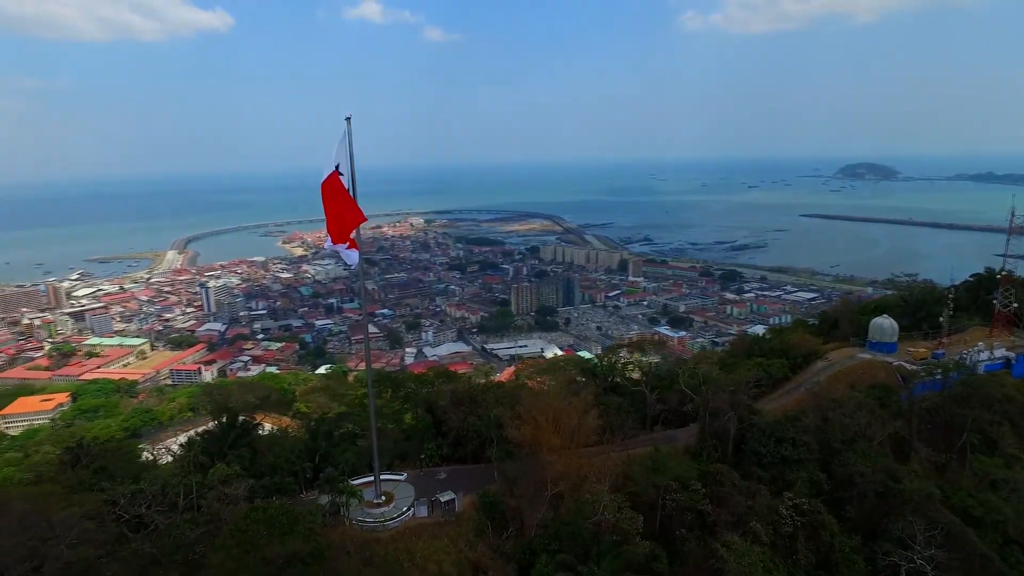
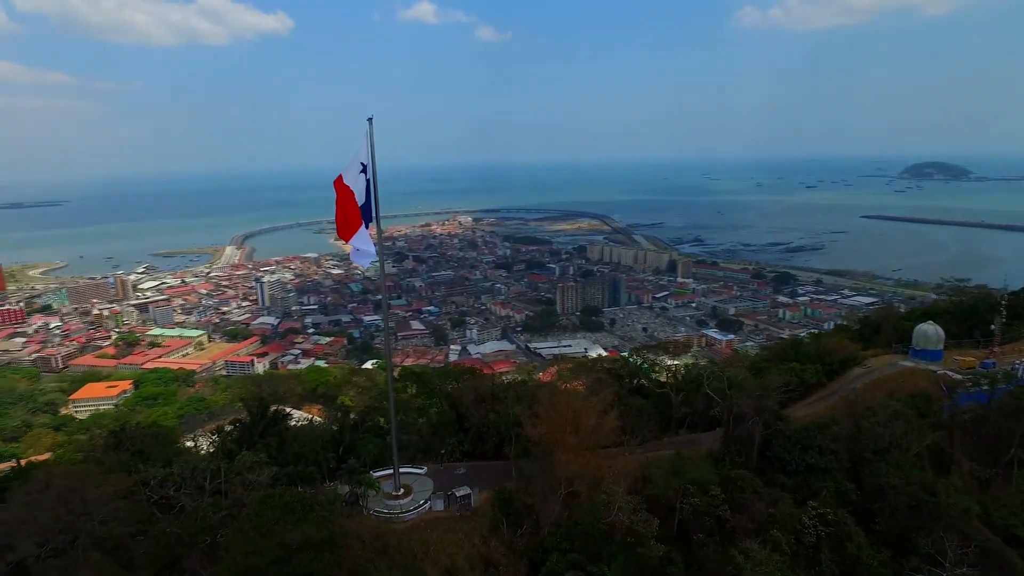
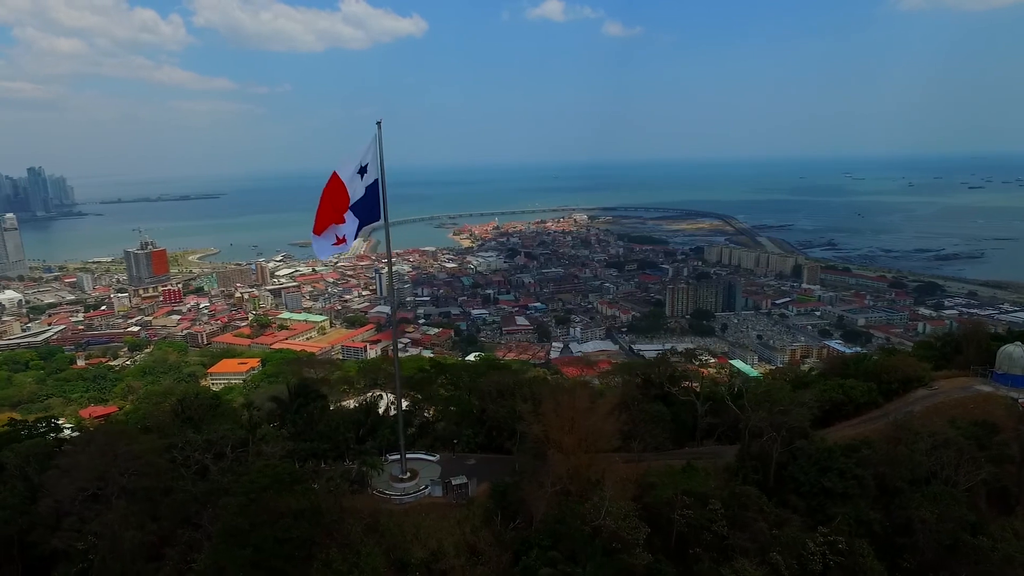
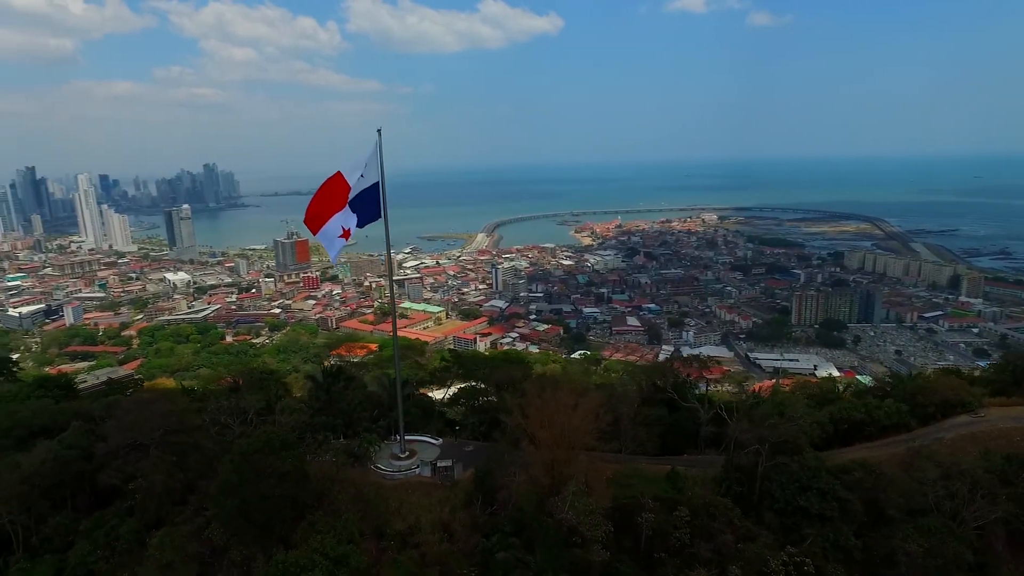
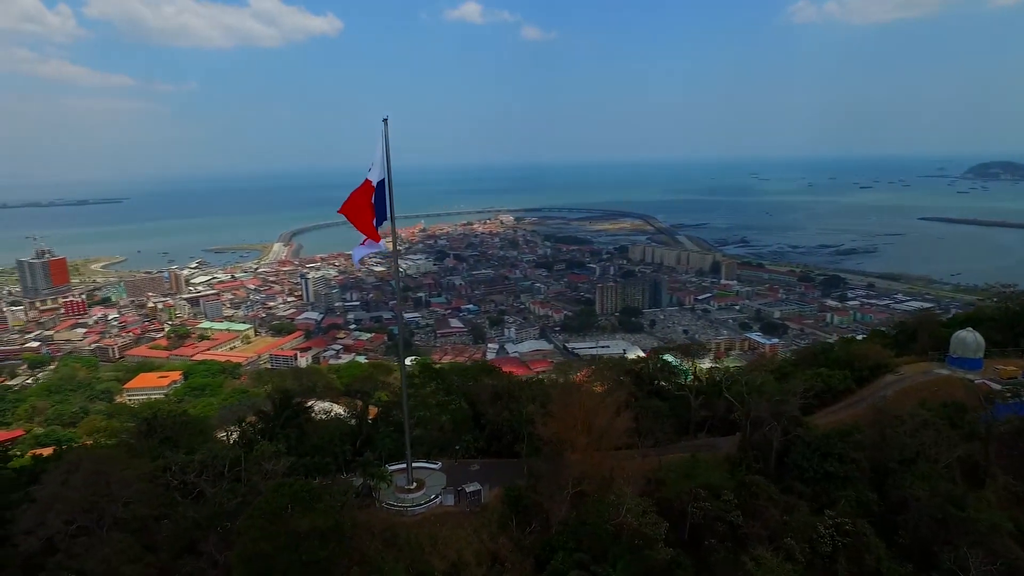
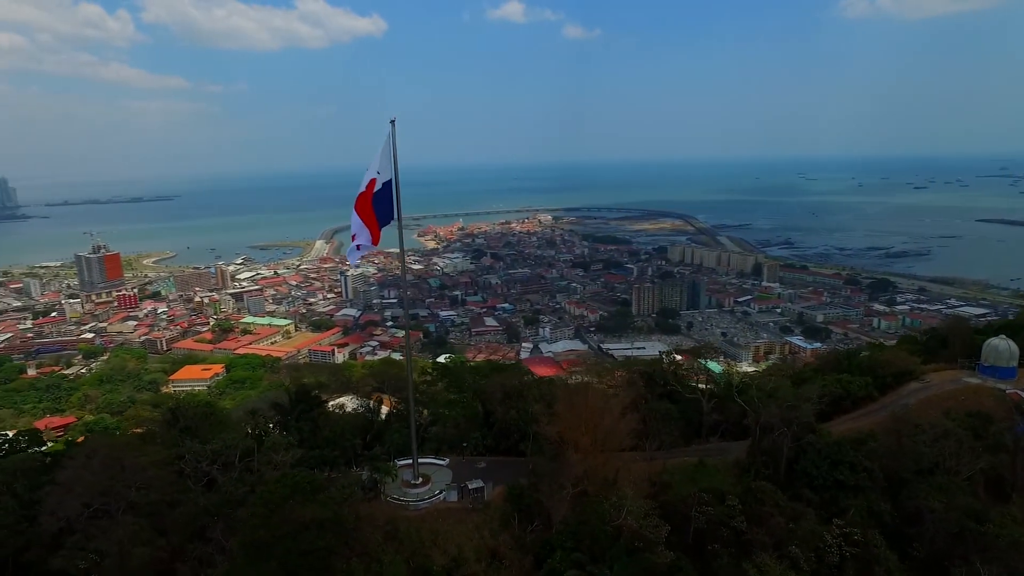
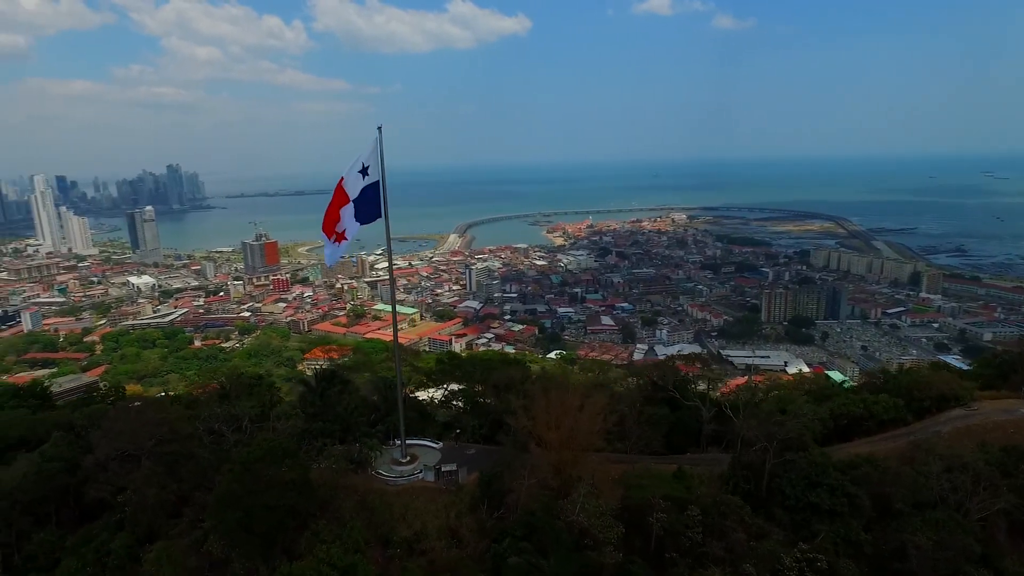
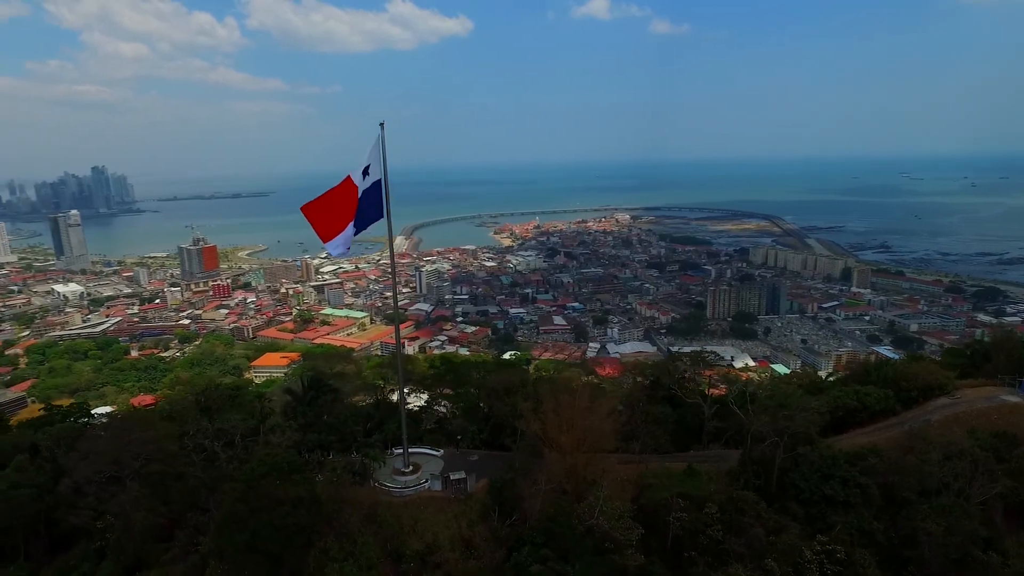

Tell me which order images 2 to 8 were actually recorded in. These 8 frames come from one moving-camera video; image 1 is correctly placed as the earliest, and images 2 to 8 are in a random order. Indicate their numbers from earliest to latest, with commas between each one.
2, 5, 6, 3, 8, 7, 4
